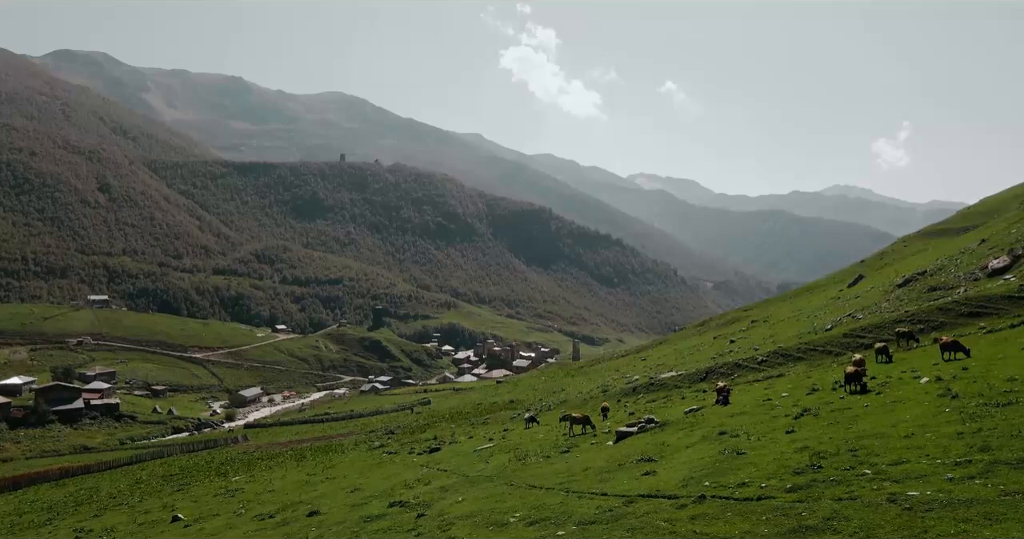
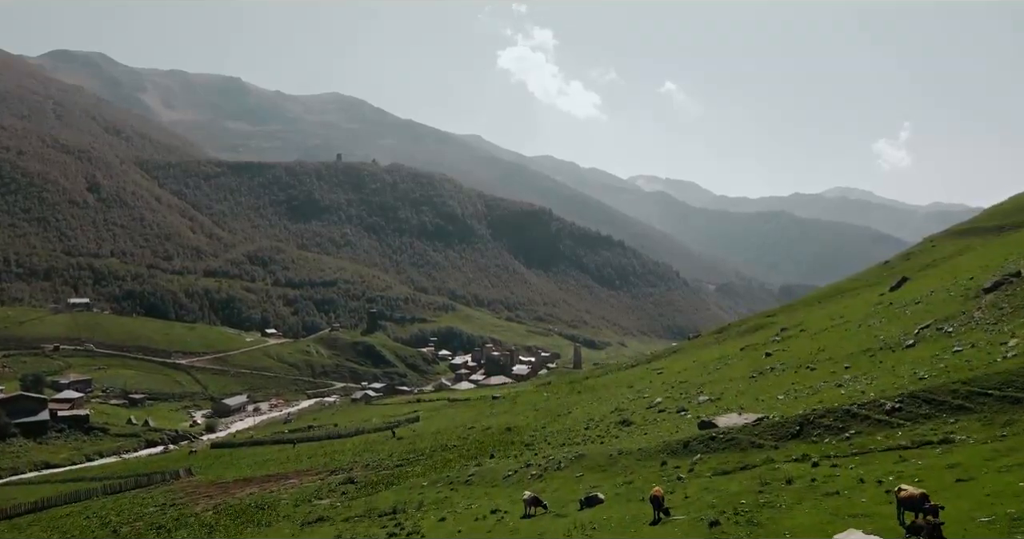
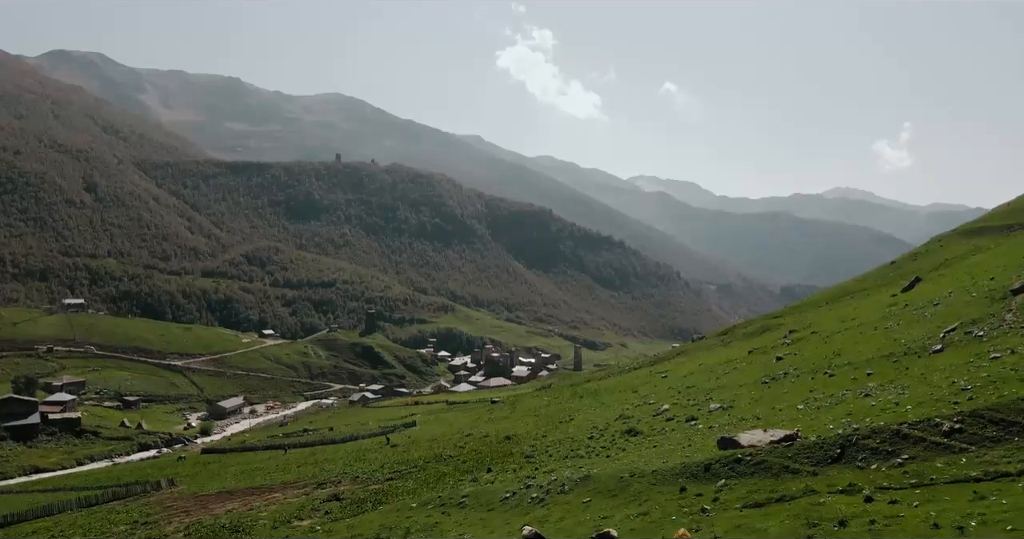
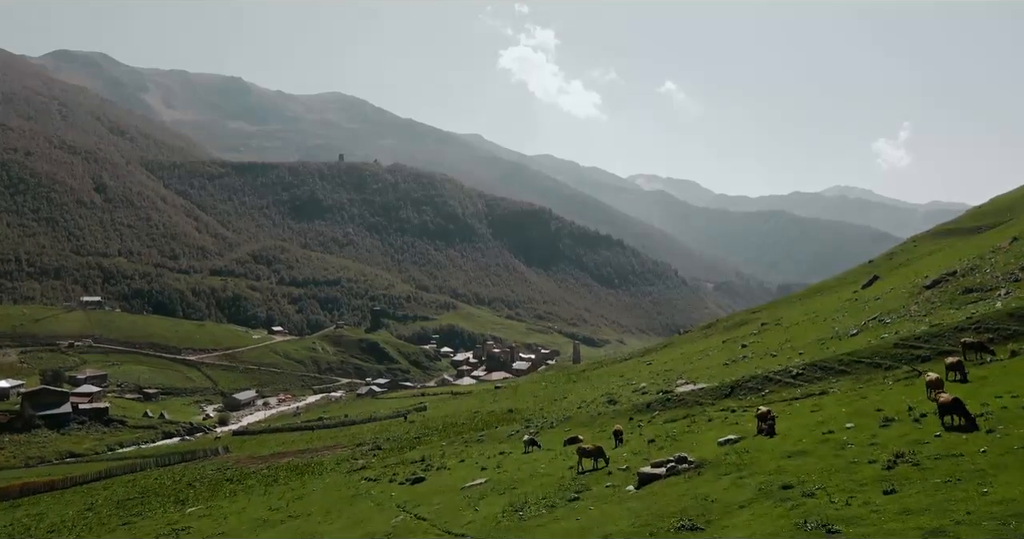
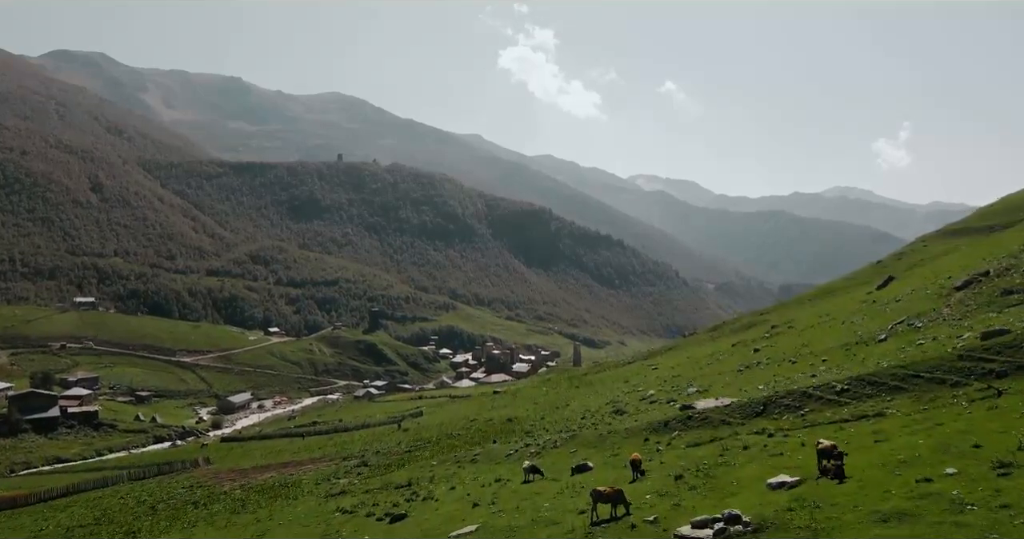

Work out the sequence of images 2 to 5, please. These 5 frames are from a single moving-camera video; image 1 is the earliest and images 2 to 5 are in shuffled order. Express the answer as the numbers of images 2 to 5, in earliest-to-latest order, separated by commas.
4, 5, 2, 3
